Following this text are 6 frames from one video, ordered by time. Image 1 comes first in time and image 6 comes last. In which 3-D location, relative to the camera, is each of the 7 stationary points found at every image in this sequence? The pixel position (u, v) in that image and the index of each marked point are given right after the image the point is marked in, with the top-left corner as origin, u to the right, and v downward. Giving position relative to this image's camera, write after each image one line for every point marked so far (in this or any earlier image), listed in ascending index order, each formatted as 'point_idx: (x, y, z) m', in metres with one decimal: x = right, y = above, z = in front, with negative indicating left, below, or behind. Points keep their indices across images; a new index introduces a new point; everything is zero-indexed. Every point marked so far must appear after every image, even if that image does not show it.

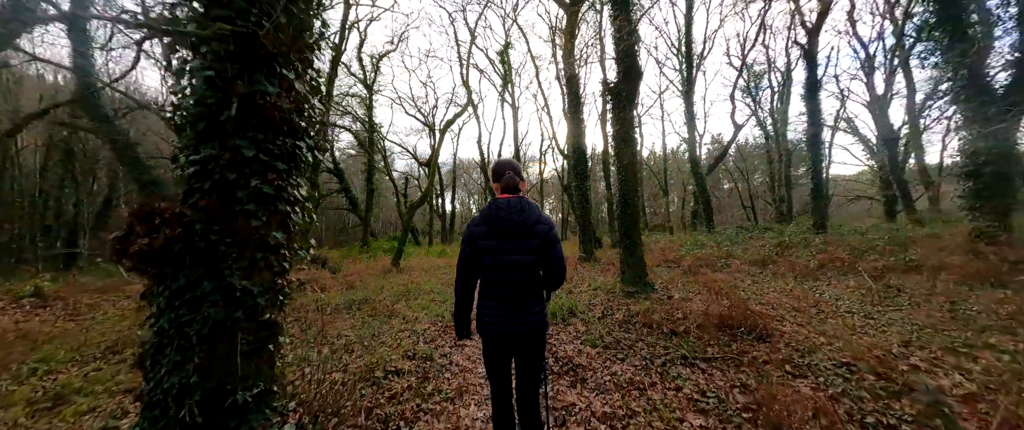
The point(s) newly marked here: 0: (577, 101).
0: (+3.1, +5.4, +15.3) m
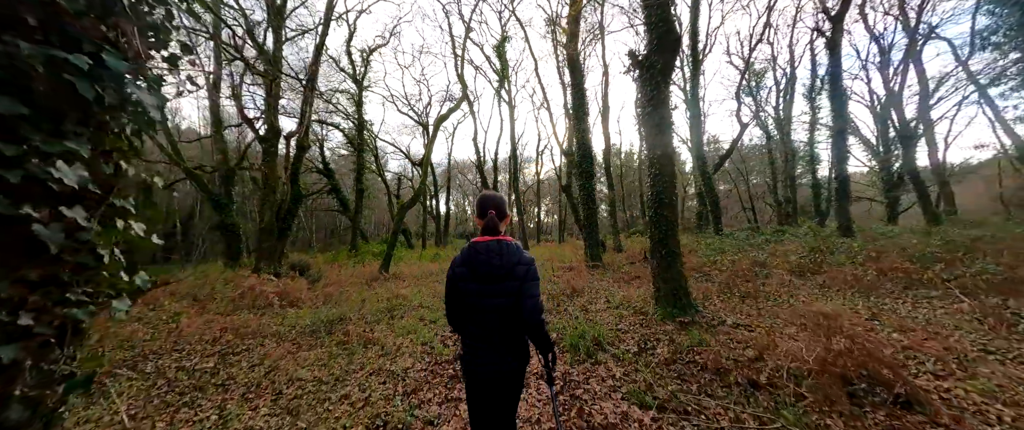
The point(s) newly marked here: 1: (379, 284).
0: (+3.1, +5.3, +14.1) m
1: (-4.8, -2.5, +11.6) m
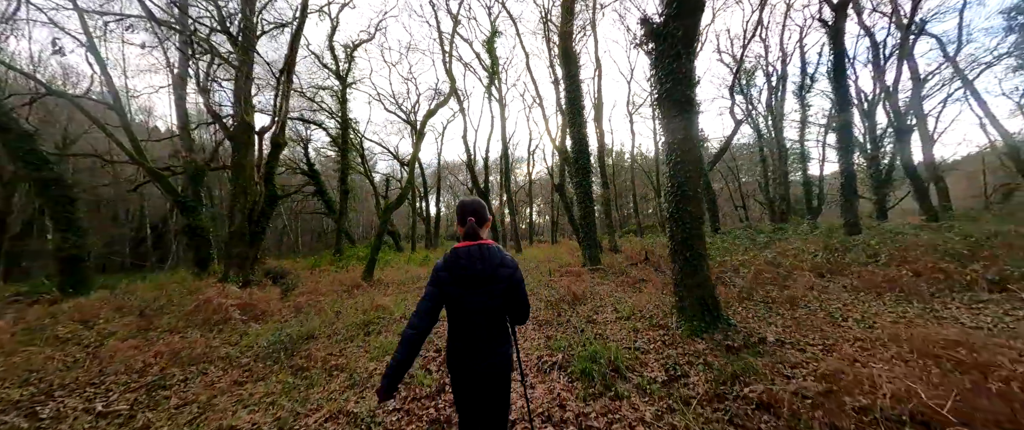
0: (+2.7, +5.3, +13.3) m
1: (-5.0, -2.6, +10.6) m
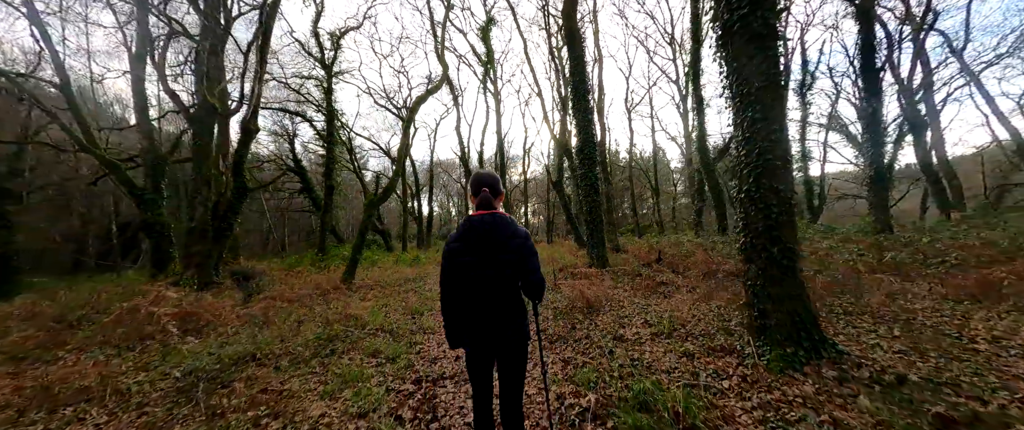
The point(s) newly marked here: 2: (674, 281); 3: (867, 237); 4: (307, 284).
0: (+2.6, +5.5, +12.1) m
1: (-5.1, -2.4, +9.3) m
2: (+3.8, -1.6, +7.5) m
3: (+11.0, -0.7, +9.9) m
4: (-7.4, -2.5, +11.6) m
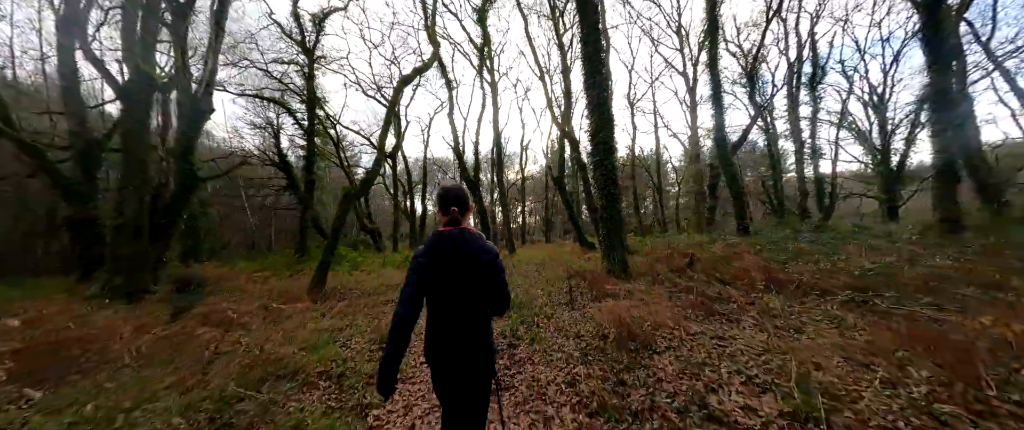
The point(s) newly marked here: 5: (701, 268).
0: (+2.7, +5.6, +10.2) m
1: (-5.0, -2.2, +7.3) m
2: (+3.9, -1.4, +5.7) m
3: (+11.0, -0.6, +8.1) m
4: (-7.4, -2.4, +9.6) m
5: (+4.8, -1.4, +8.3) m
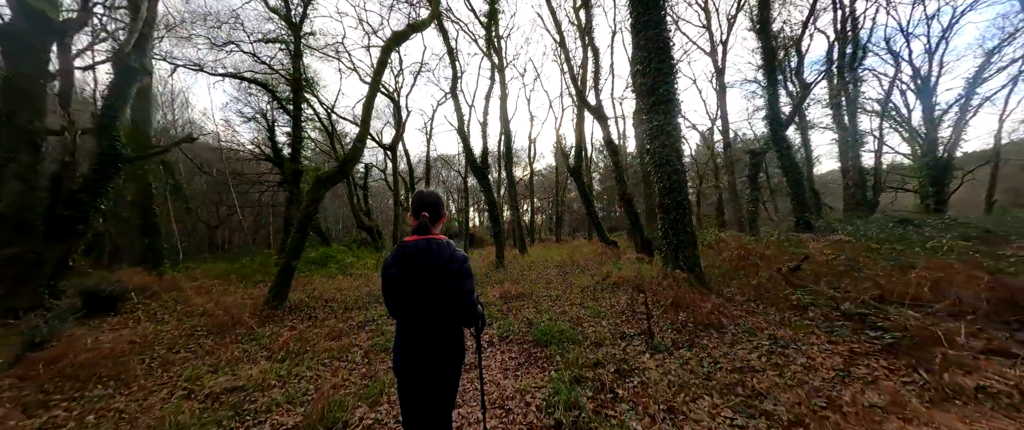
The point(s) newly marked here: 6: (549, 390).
0: (+3.2, +5.9, +7.5) m
1: (-4.5, -2.0, +4.7) m
2: (+4.4, -1.2, +2.9) m
3: (+11.6, -0.2, +5.3) m
4: (-6.8, -2.1, +7.1) m
5: (+5.4, -1.1, +5.6) m
6: (+0.4, -1.8, +3.2) m
